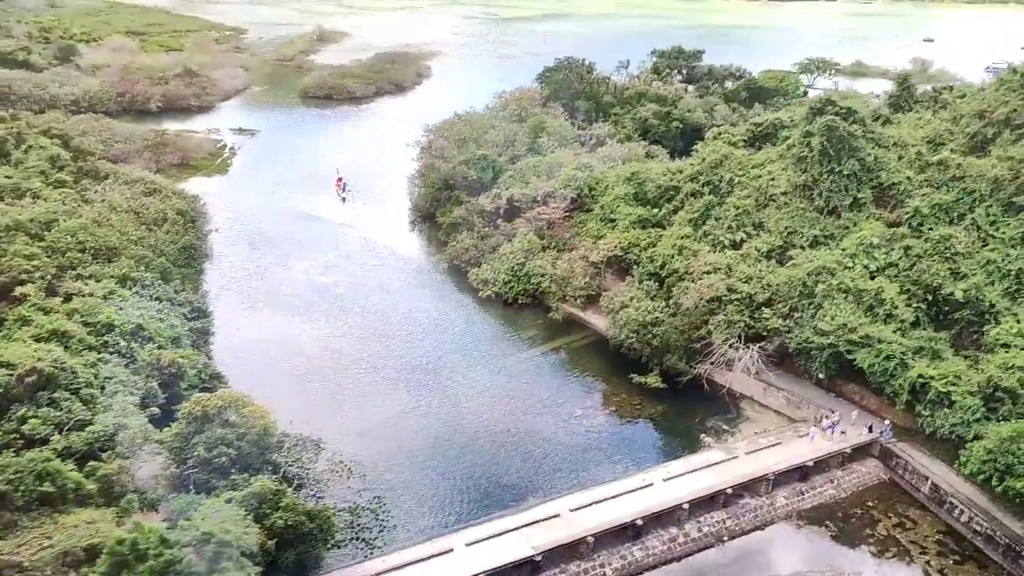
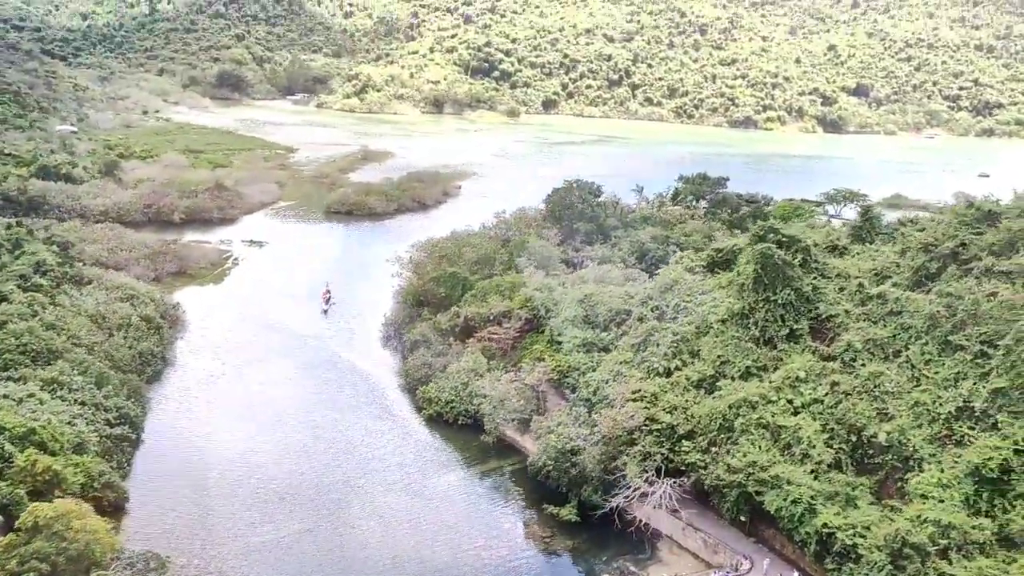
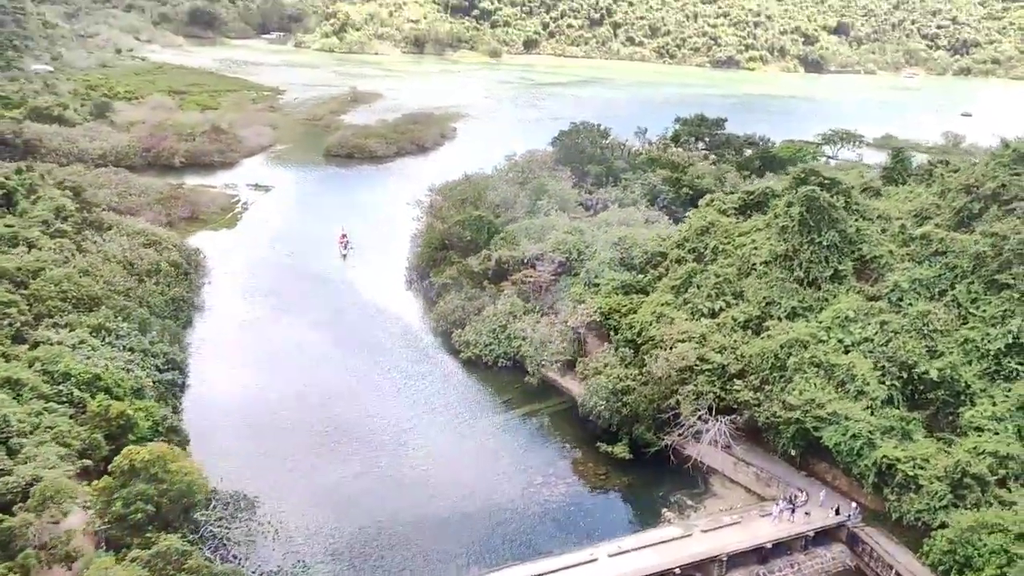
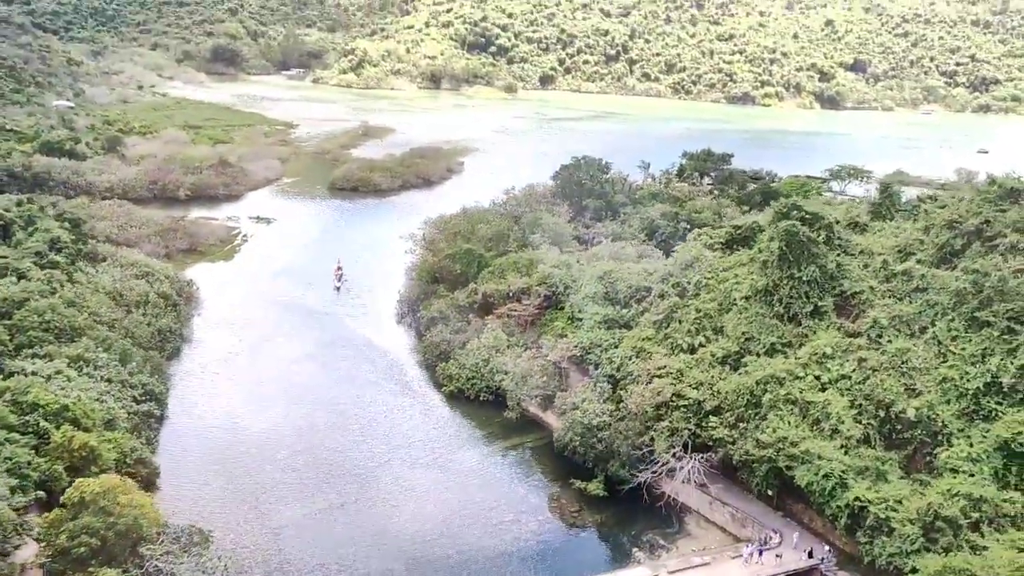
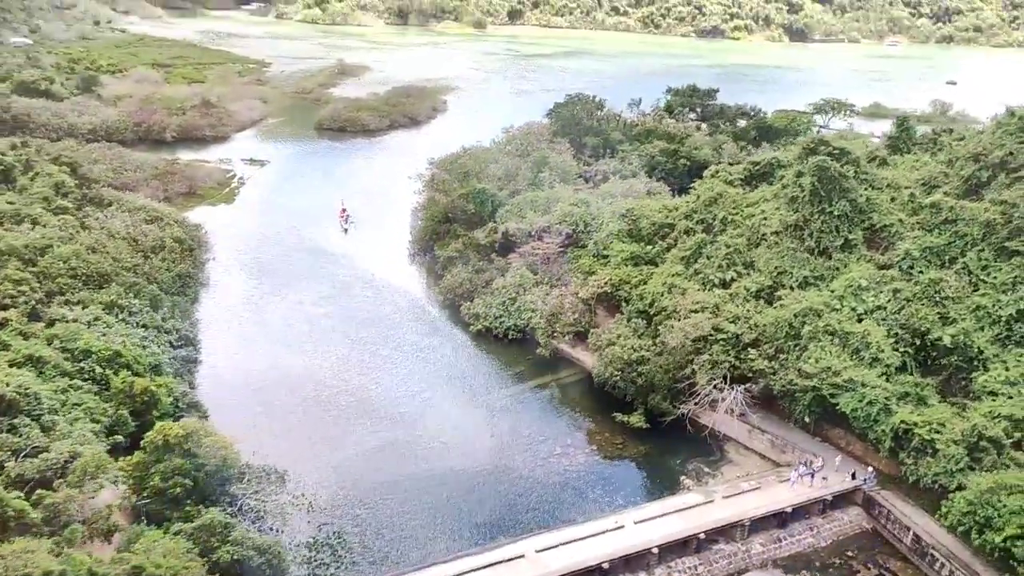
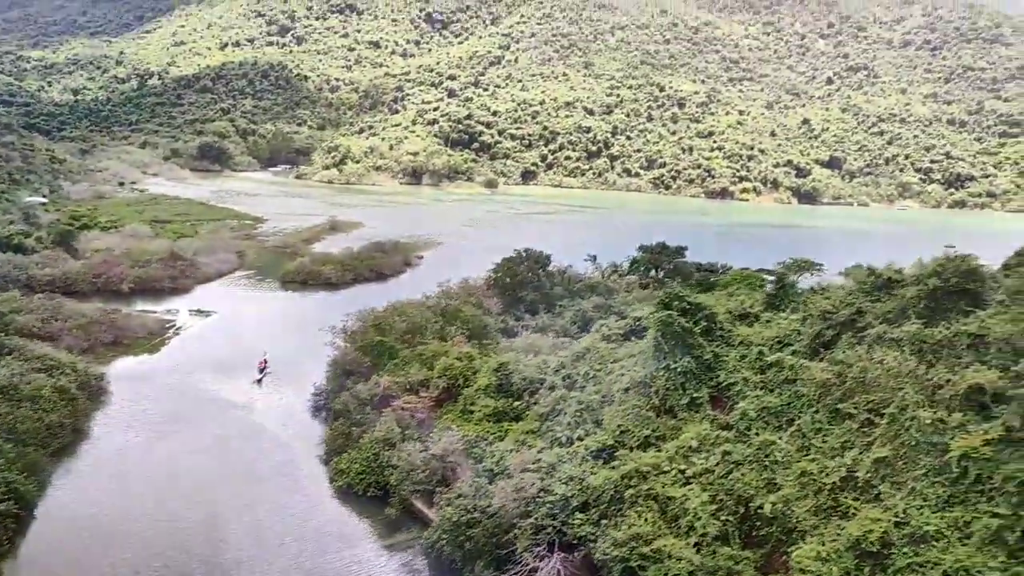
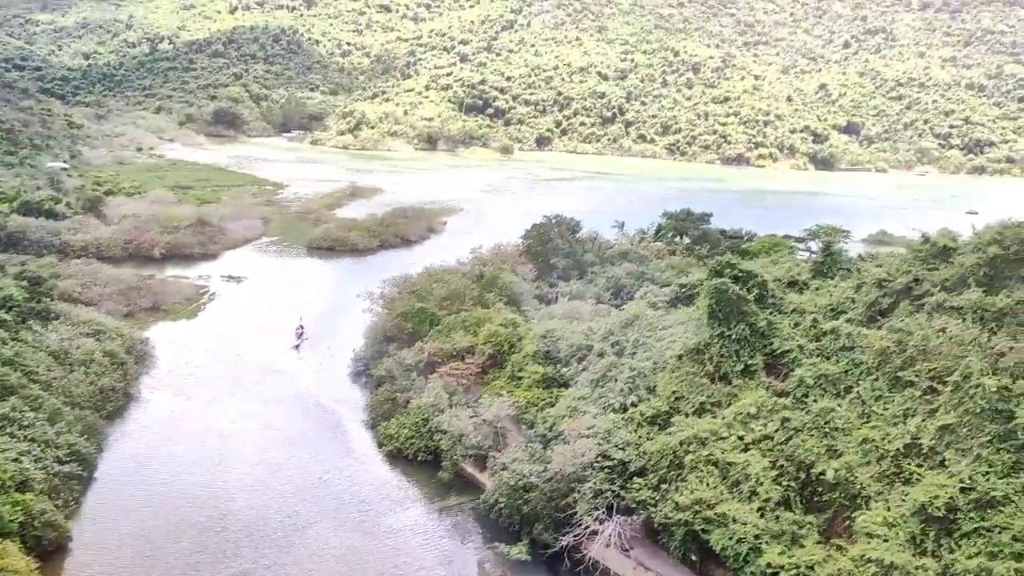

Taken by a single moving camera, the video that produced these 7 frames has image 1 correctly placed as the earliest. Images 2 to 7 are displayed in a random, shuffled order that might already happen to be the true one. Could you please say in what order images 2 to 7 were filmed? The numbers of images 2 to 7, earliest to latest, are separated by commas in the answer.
5, 3, 4, 2, 7, 6
